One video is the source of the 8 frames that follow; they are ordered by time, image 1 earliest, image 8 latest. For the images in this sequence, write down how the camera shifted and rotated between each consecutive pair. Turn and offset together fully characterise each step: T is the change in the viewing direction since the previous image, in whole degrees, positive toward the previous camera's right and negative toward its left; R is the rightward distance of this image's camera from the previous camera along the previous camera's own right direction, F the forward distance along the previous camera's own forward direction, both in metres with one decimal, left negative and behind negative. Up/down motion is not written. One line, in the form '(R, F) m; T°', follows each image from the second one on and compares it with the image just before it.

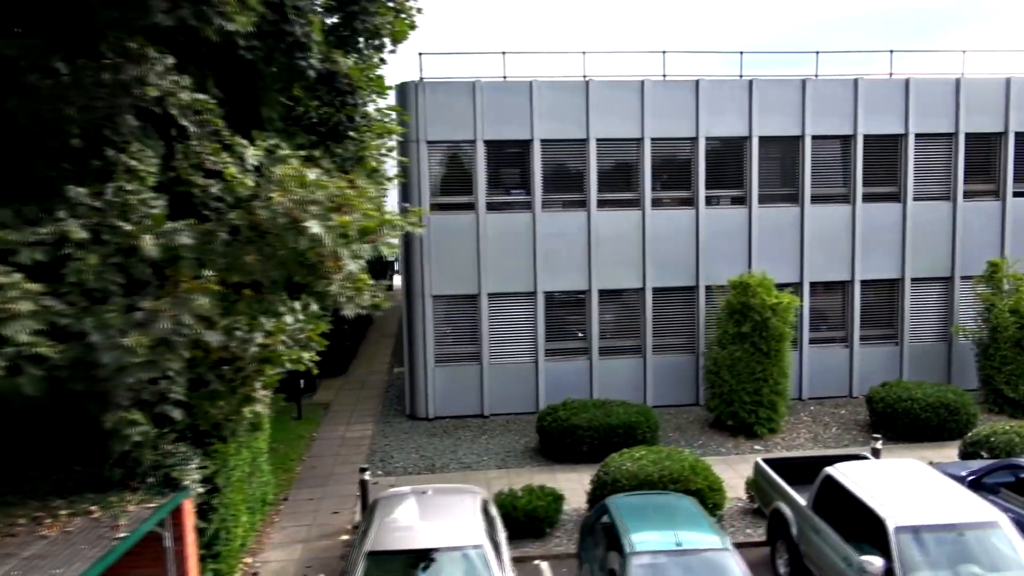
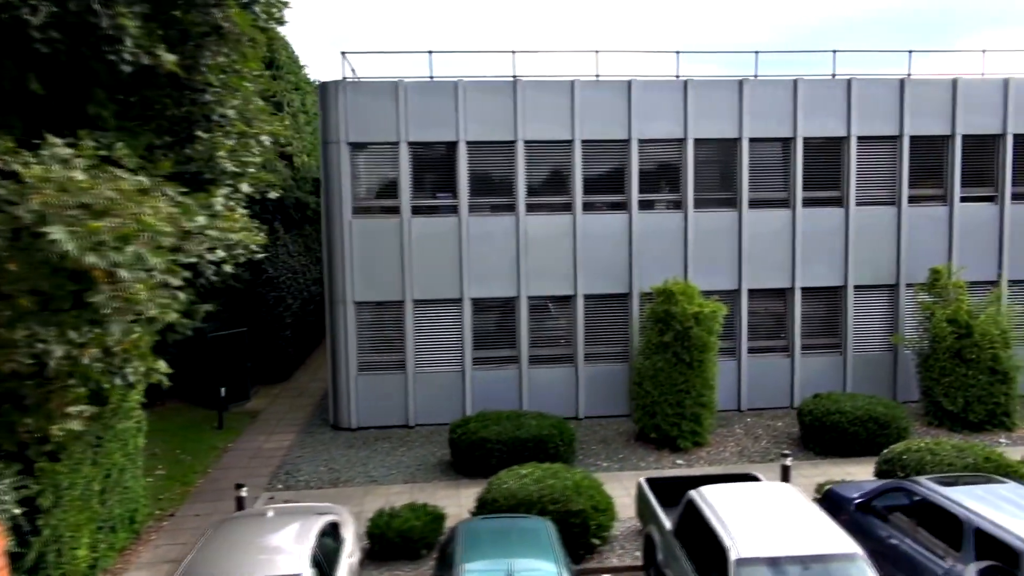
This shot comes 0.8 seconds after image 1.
(+1.3, +0.5) m; -1°
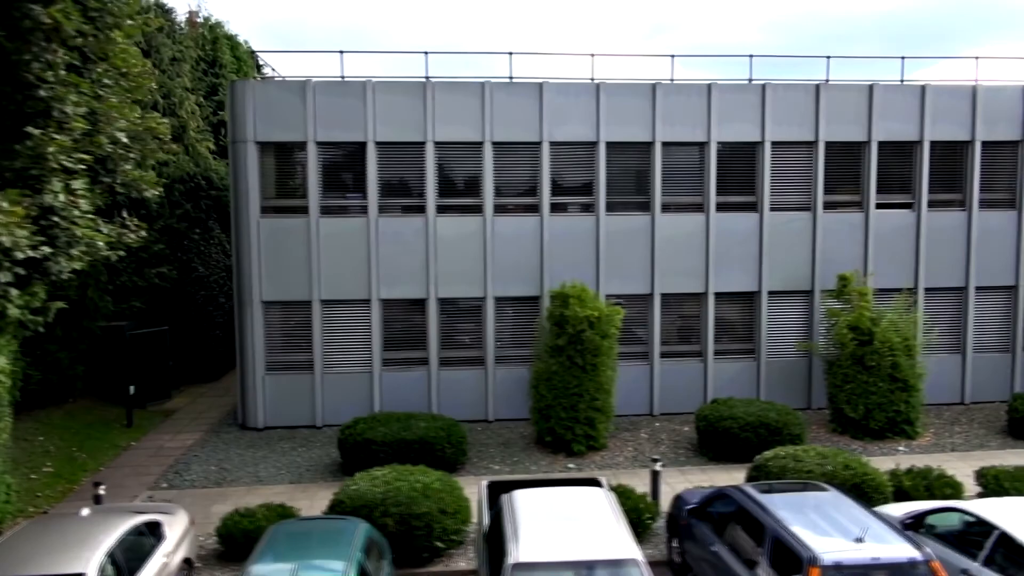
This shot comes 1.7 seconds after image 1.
(+1.5, 0.0) m; 0°
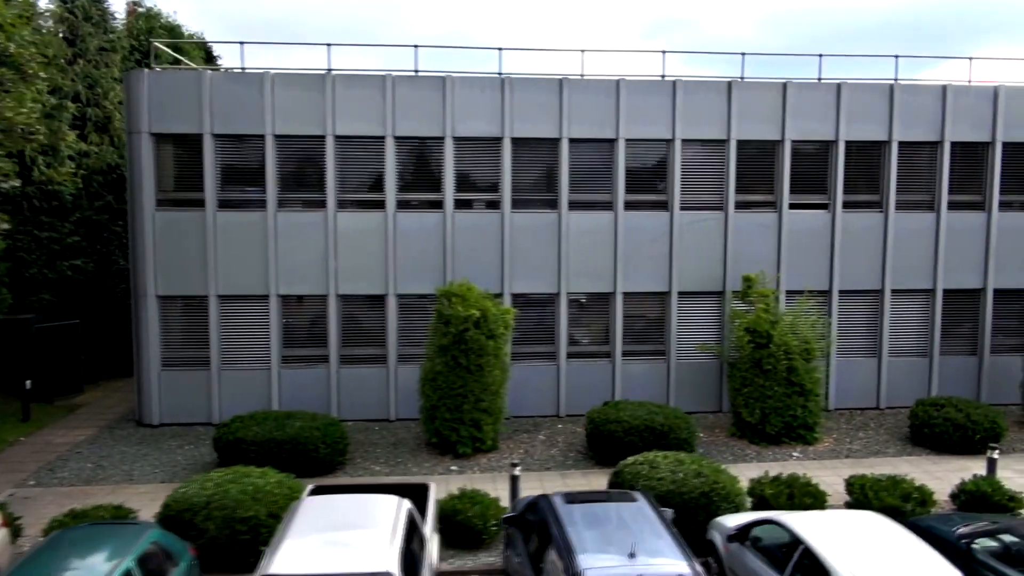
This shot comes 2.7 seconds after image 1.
(+1.6, +0.3) m; 0°
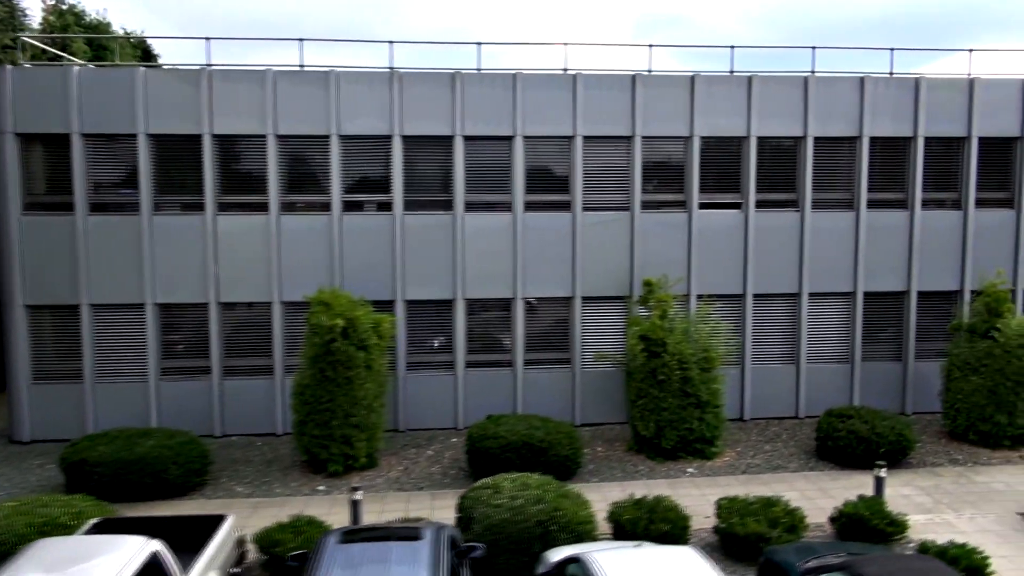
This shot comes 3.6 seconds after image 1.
(+1.7, +0.8) m; 0°
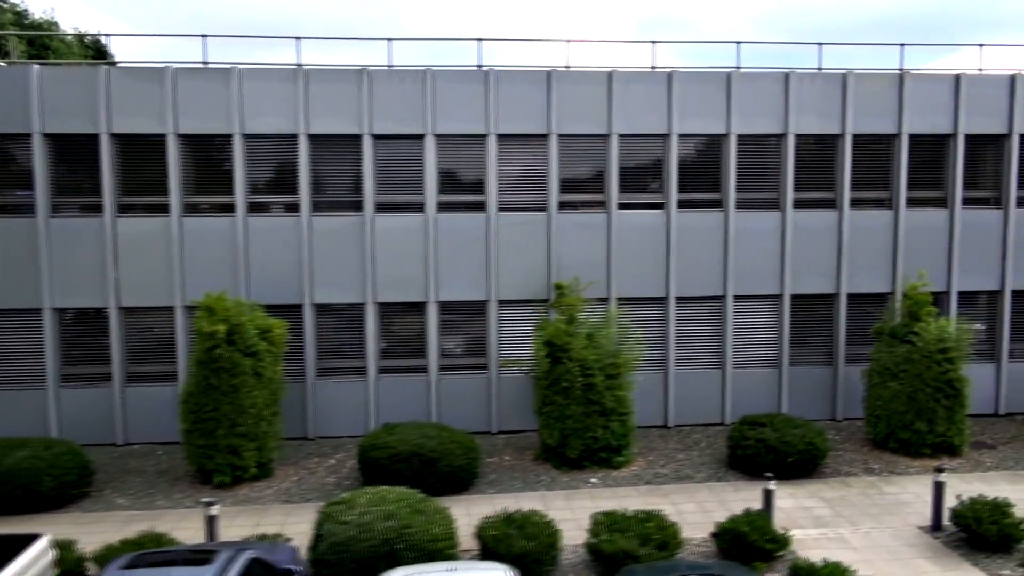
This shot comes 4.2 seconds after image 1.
(+1.4, +0.4) m; 0°
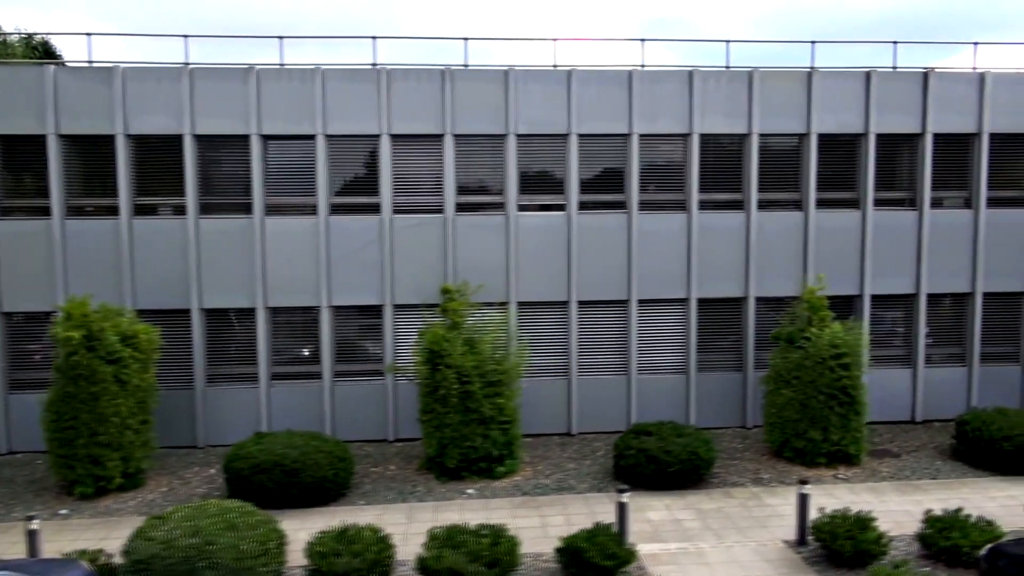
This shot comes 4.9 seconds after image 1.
(+1.6, +0.4) m; 0°
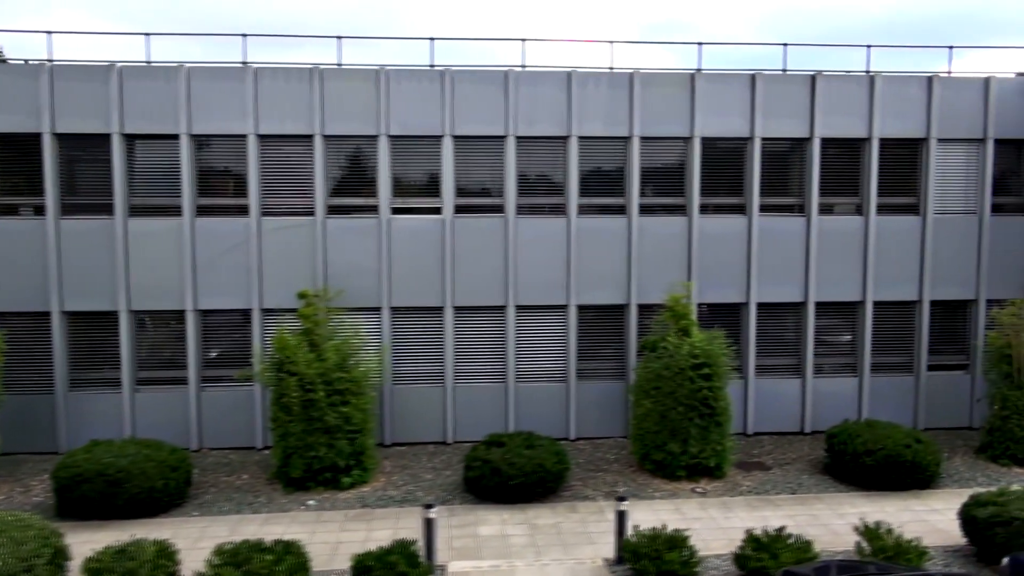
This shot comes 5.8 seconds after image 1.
(+1.9, +0.3) m; 0°
